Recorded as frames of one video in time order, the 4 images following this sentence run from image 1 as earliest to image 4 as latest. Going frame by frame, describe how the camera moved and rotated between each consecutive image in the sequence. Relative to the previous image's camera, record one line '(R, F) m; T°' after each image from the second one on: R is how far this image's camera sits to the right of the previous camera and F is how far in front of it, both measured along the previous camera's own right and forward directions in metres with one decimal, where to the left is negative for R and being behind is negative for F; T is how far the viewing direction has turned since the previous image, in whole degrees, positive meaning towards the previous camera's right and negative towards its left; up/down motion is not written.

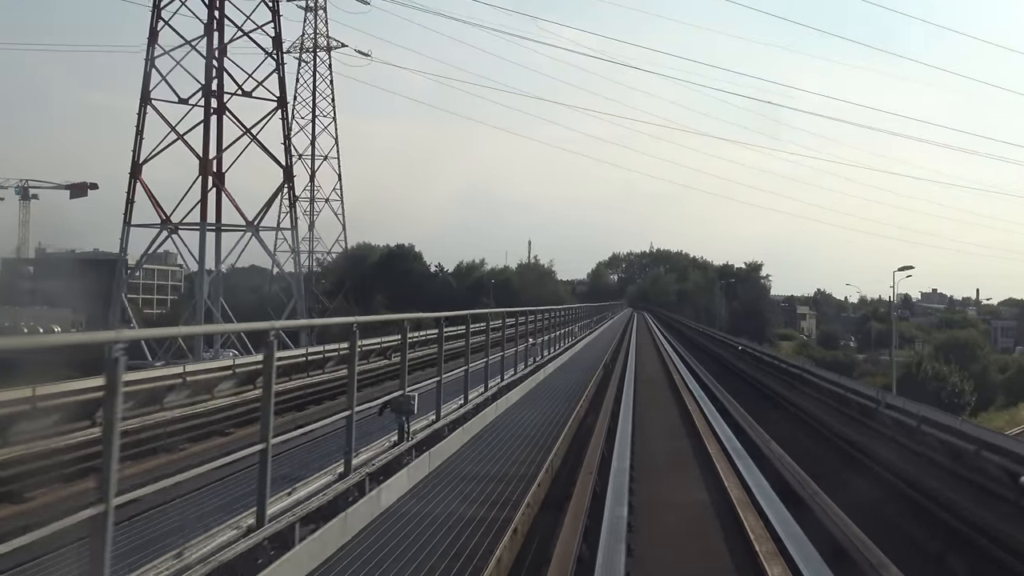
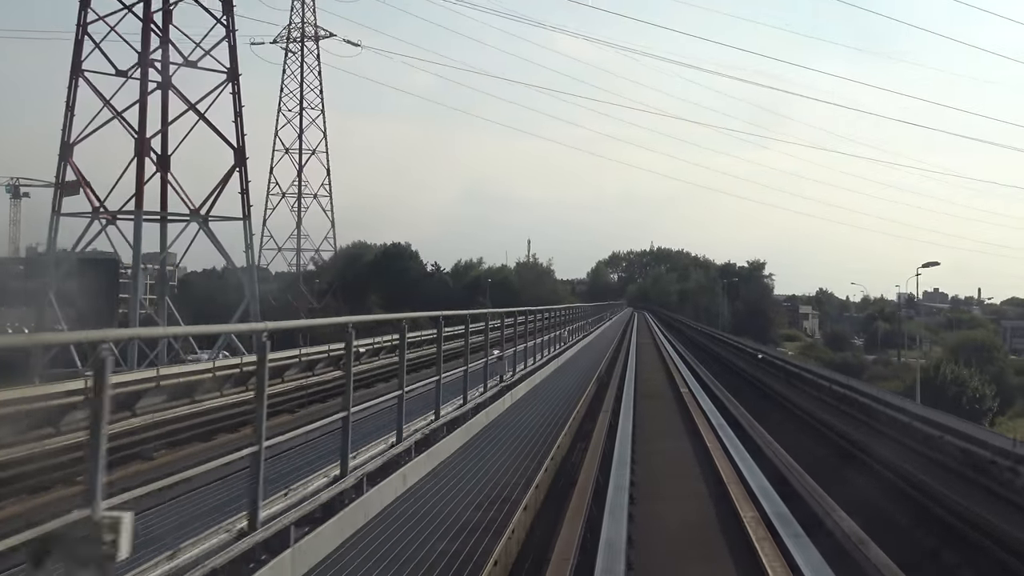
(0.0, +0.2) m; 0°
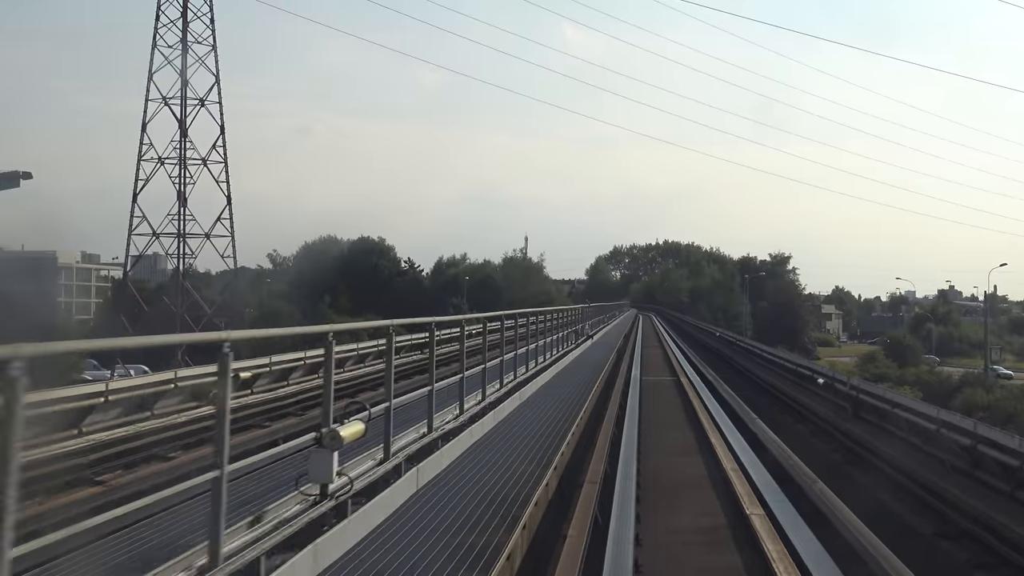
(+0.2, +1.1) m; 0°
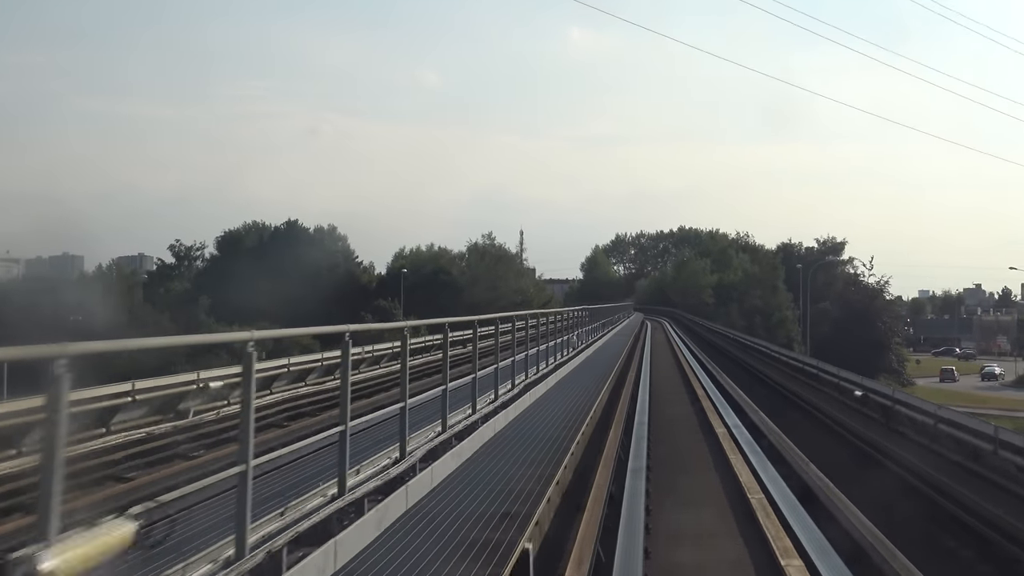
(+0.3, +1.7) m; -1°
